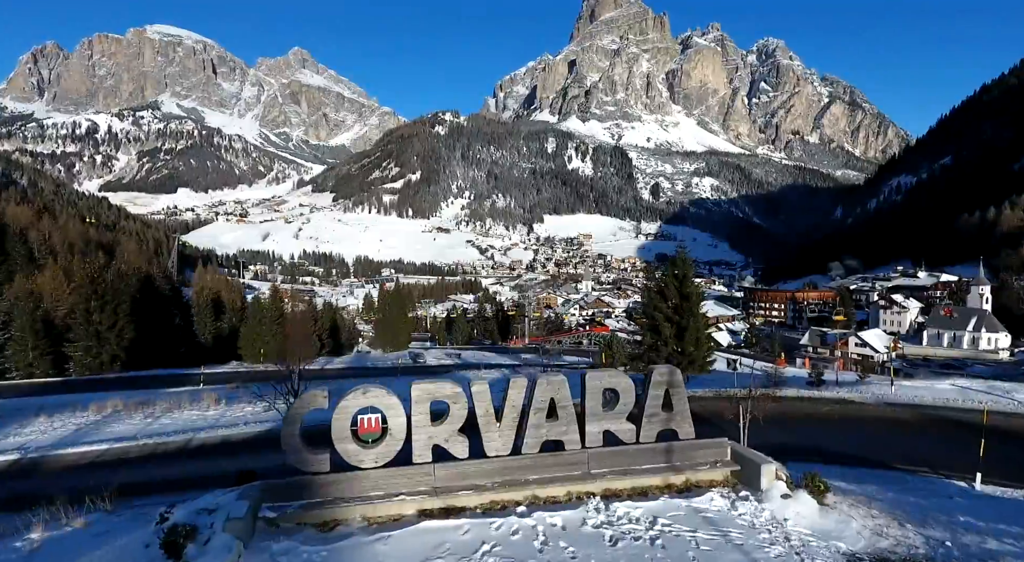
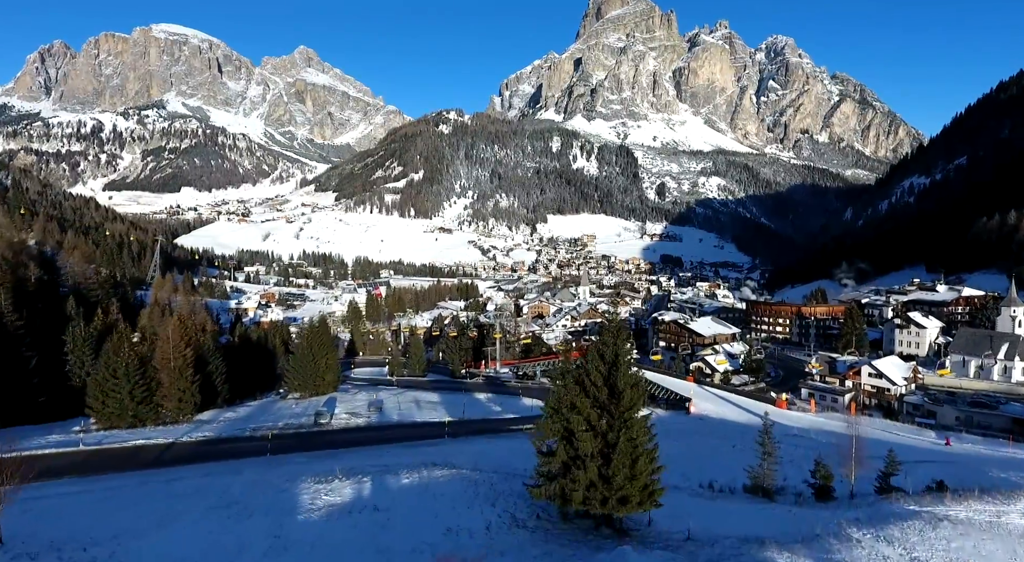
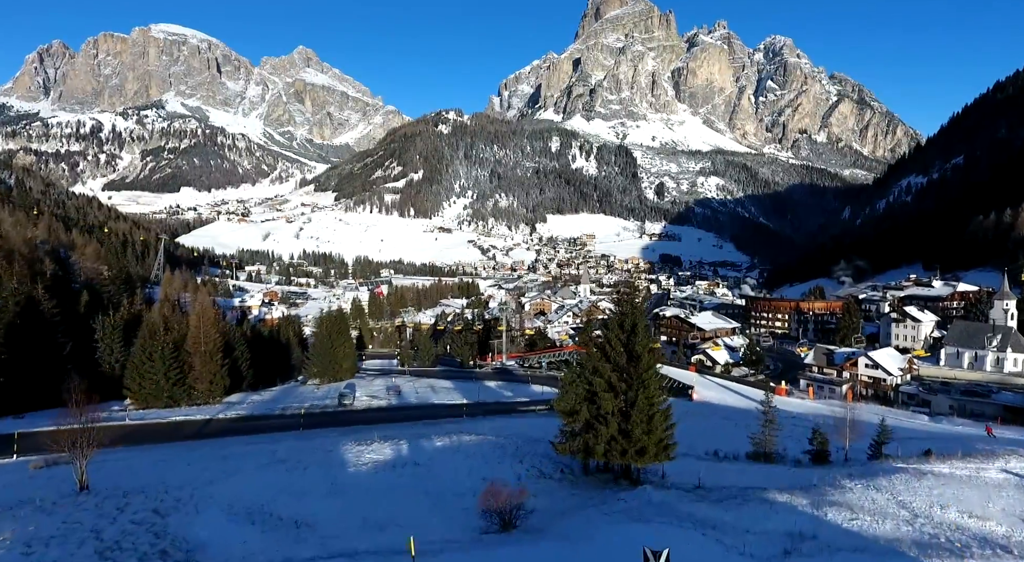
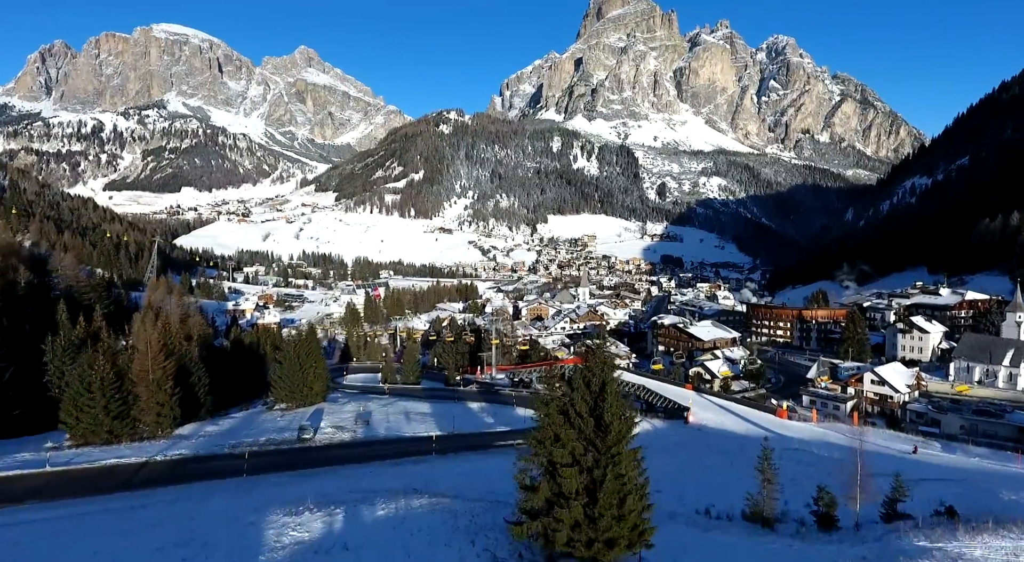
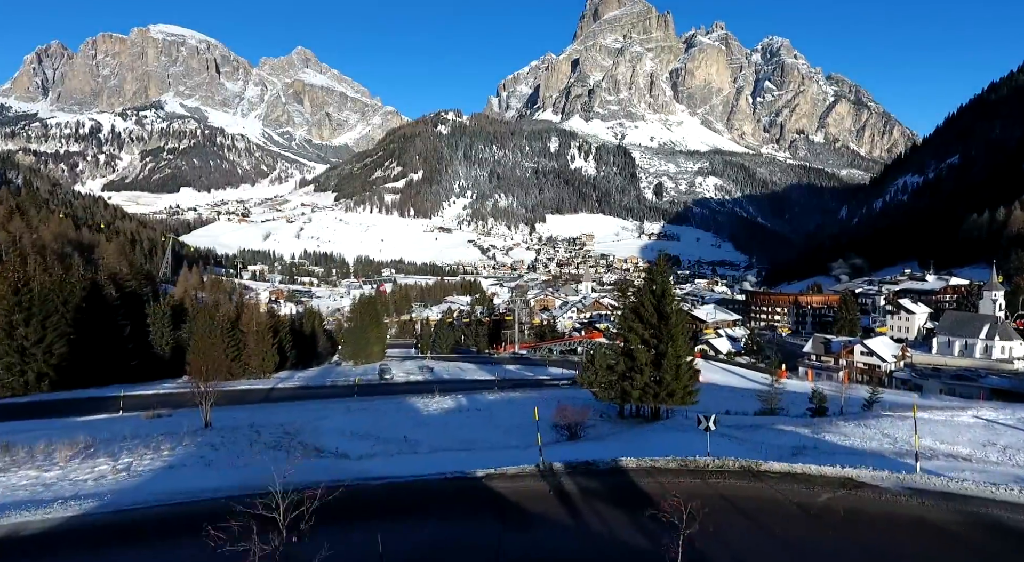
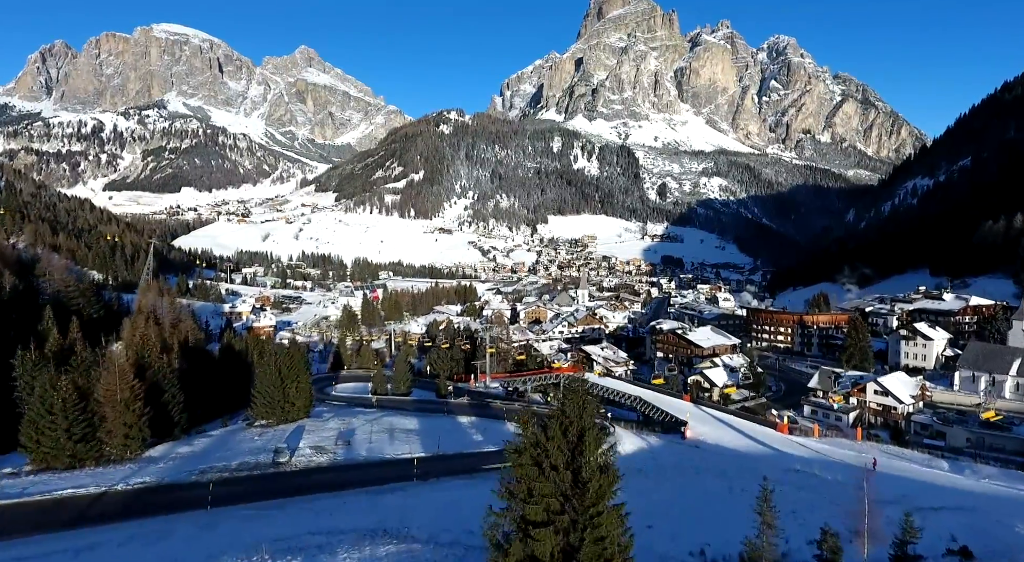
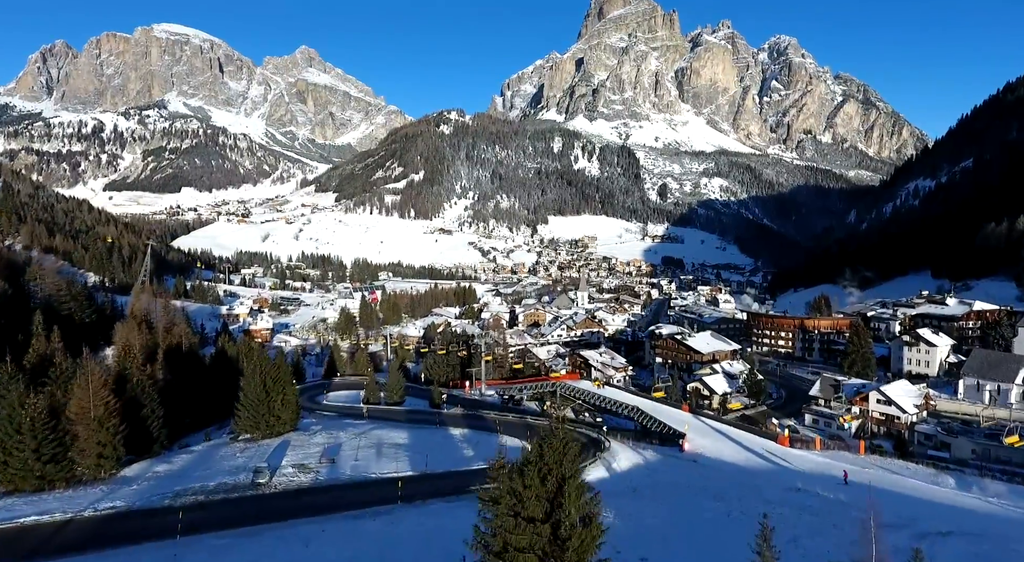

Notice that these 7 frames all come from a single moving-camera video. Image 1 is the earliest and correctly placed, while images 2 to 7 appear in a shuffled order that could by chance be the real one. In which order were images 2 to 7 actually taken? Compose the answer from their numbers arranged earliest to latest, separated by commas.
5, 3, 2, 4, 6, 7
